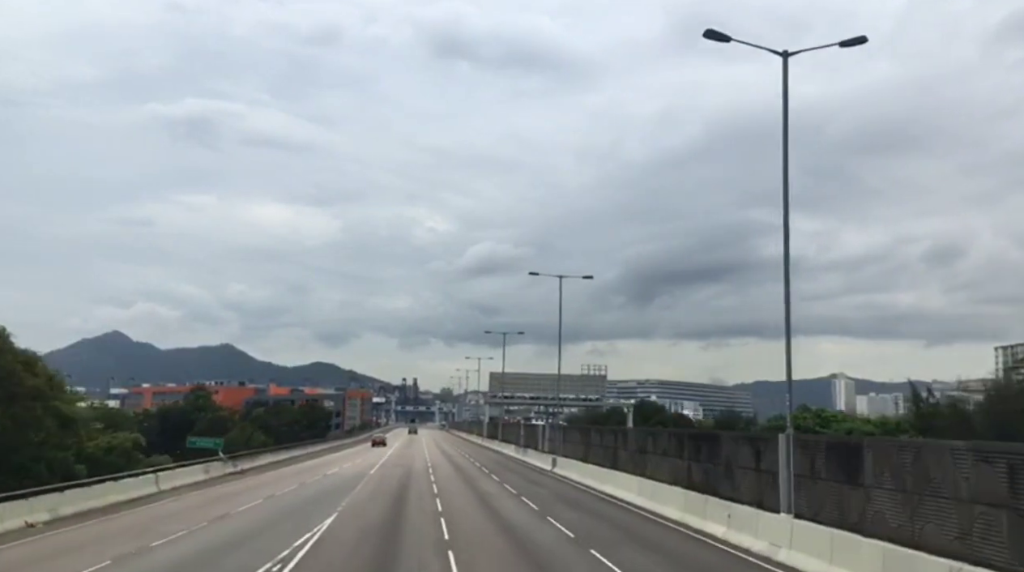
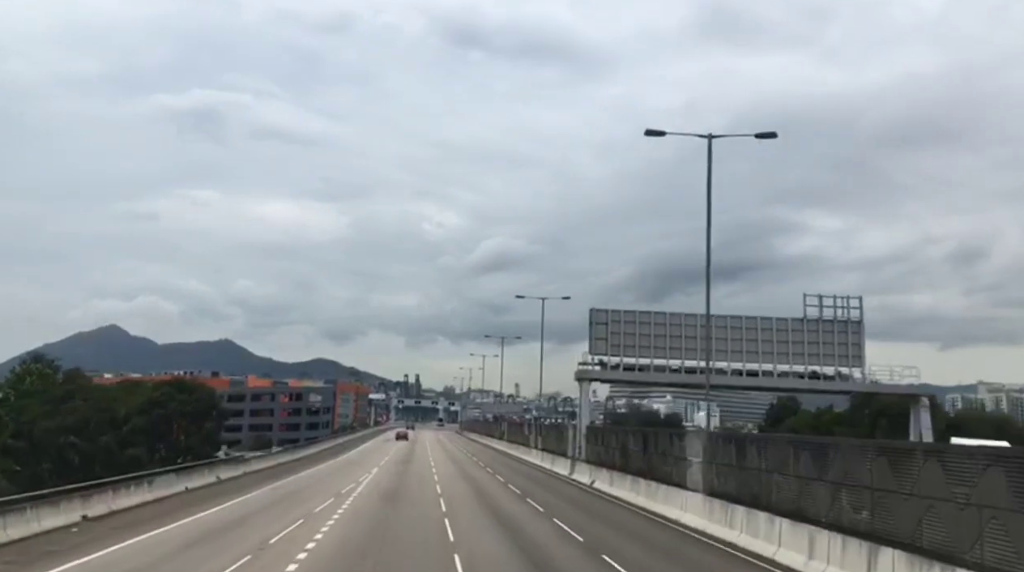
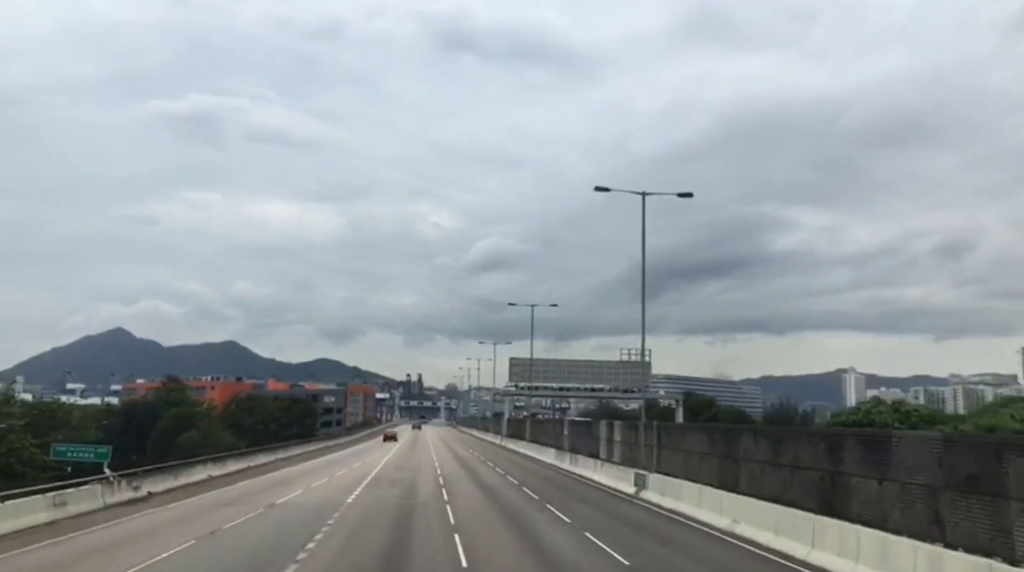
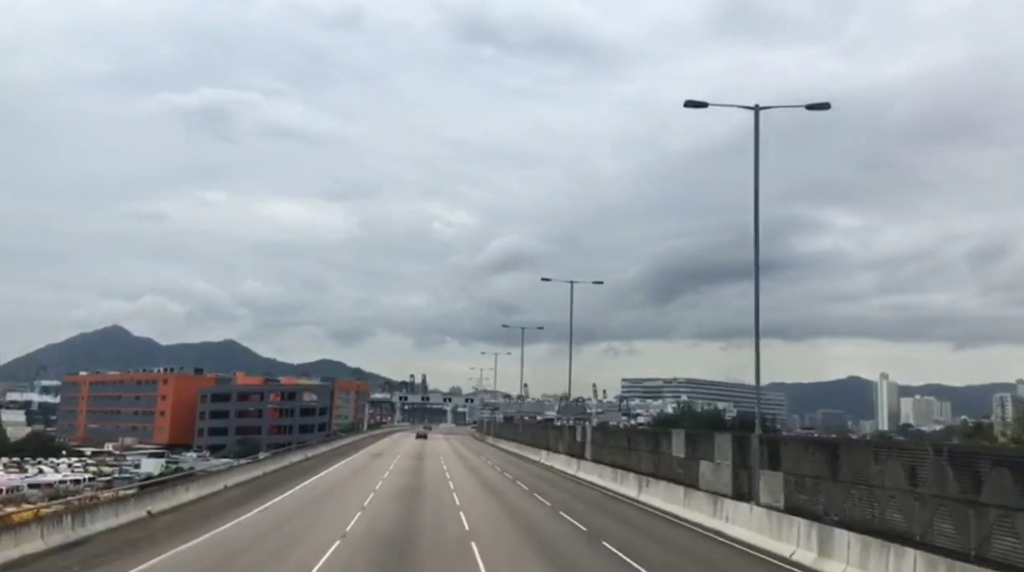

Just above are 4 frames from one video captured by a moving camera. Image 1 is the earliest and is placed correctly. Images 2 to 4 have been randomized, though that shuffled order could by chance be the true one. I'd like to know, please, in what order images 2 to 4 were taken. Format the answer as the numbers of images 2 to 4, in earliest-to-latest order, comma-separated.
3, 2, 4
